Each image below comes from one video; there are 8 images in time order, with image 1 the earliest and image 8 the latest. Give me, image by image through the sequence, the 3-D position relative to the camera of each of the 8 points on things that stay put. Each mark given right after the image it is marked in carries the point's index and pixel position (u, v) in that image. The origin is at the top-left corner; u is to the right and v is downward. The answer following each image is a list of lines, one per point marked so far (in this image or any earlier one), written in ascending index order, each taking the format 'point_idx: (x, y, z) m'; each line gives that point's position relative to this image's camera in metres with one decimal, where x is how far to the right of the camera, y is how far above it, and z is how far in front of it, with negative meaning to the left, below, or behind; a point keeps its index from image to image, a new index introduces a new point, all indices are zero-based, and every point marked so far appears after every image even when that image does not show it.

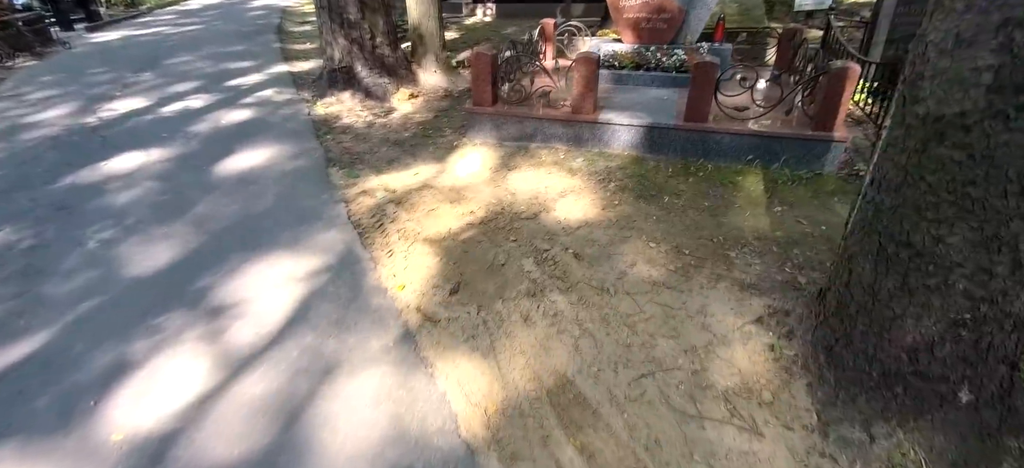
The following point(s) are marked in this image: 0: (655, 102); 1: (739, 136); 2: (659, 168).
0: (+1.7, +1.5, +5.3) m
1: (+2.2, +0.9, +4.4) m
2: (+1.5, +0.7, +4.6) m
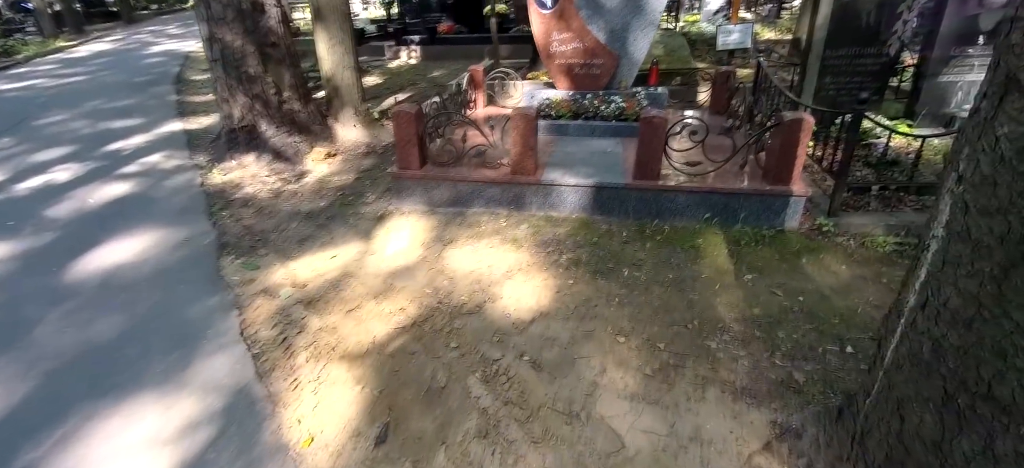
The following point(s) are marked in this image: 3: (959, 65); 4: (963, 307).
0: (+0.9, +0.8, +4.9) m
1: (+1.6, +0.4, +4.1) m
2: (+0.9, 0.0, +4.1) m
3: (+5.2, +2.0, +5.3) m
4: (+1.3, -0.2, +1.3) m
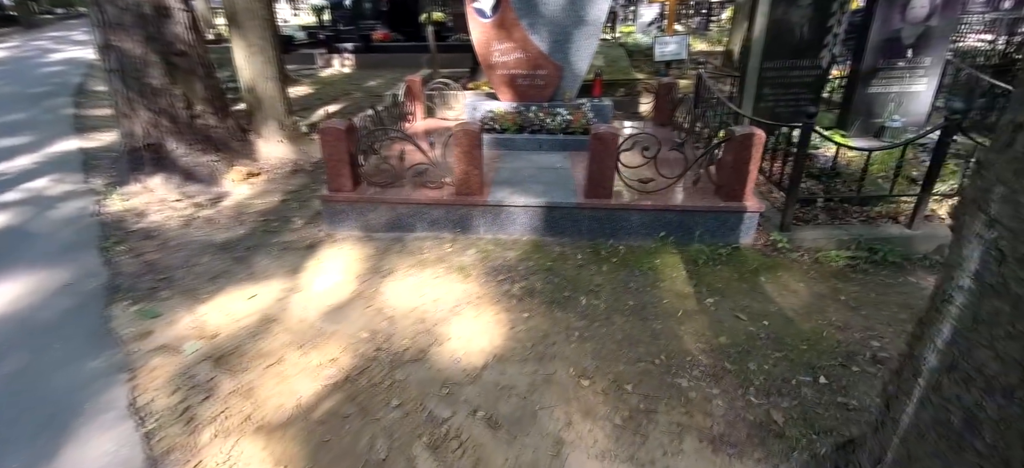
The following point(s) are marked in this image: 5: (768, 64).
0: (+0.4, +0.6, +4.6) m
1: (+1.2, +0.2, +3.9) m
2: (+0.5, -0.2, +3.9) m
3: (+4.5, +1.9, +5.5) m
4: (+1.2, -0.3, +1.1) m
5: (+3.1, +2.1, +5.6) m
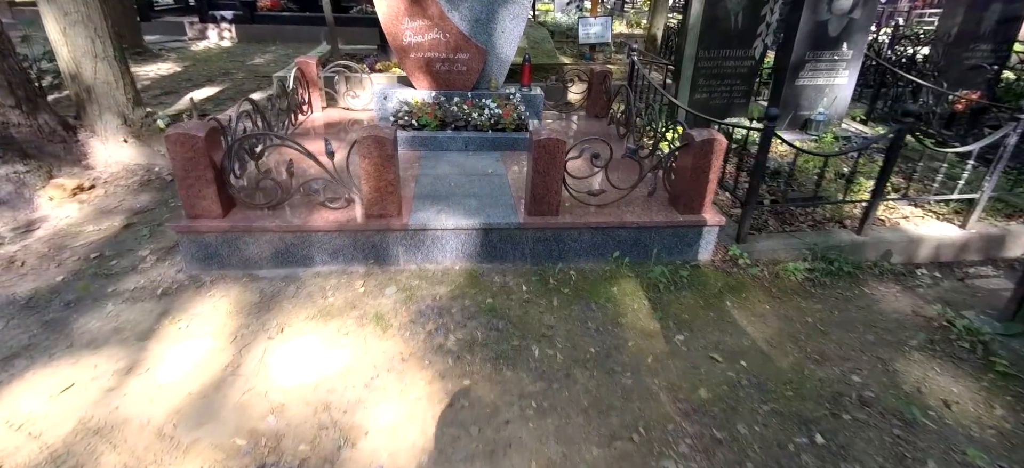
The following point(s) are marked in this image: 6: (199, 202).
0: (-0.3, +0.5, +3.9) m
1: (+0.7, 0.0, +3.3) m
2: (0.0, -0.4, +3.2) m
3: (+3.6, +2.0, +5.4) m
4: (+1.2, -0.6, +0.6) m
5: (+2.2, +2.1, +5.2) m
6: (-2.1, +0.2, +3.0) m
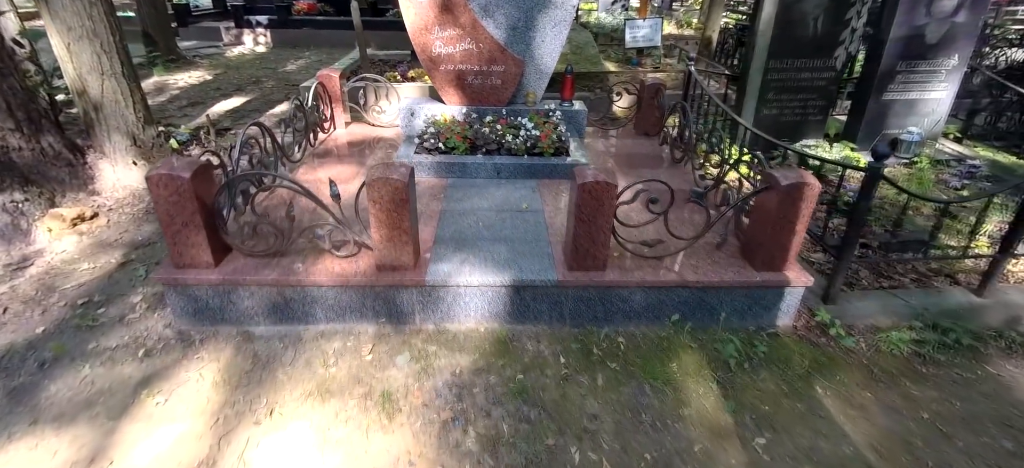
0: (0.0, +0.1, +3.4) m
1: (+0.9, -0.3, +2.7) m
2: (+0.2, -0.7, +2.7) m
3: (+4.0, +1.5, +4.6) m
4: (+1.2, -1.0, 0.0) m
5: (+2.6, +1.7, +4.5) m
6: (-1.9, -0.1, +2.6) m
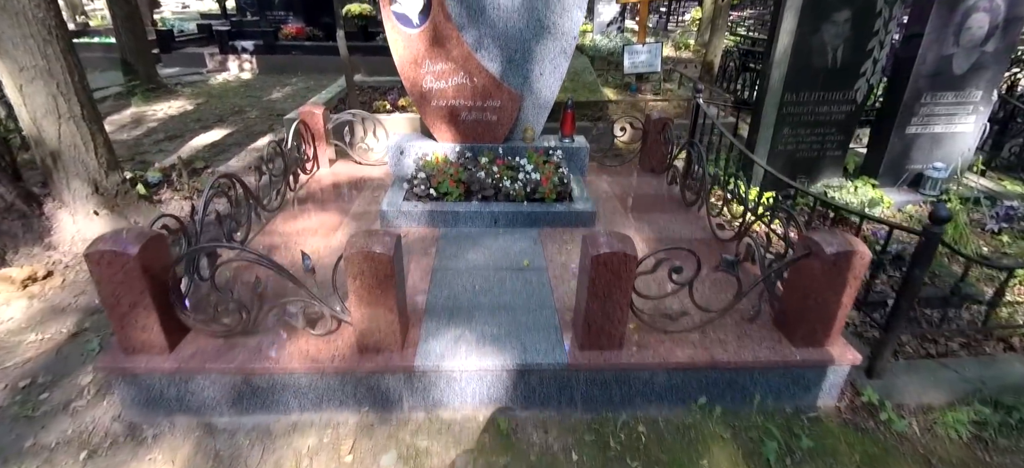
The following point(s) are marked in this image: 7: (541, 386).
0: (0.0, -0.3, +3.0) m
1: (+0.9, -0.7, +2.4) m
2: (+0.2, -1.1, +2.3) m
3: (+4.0, +1.1, +4.3) m
4: (+1.2, -1.3, -0.4) m
5: (+2.6, +1.3, +4.2) m
6: (-1.9, -0.5, +2.3) m
7: (+0.2, -0.8, +2.4) m
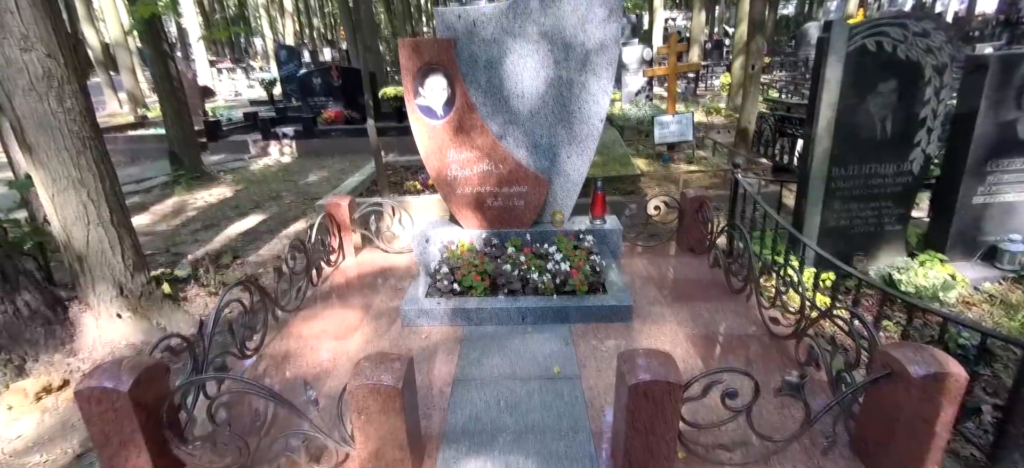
0: (+0.2, -0.9, +2.7) m
1: (+1.0, -1.3, +2.0) m
2: (+0.4, -1.7, +1.9) m
3: (+4.2, +0.4, +3.9) m
4: (+1.2, -1.5, -0.9) m
5: (+2.8, +0.6, +3.9) m
6: (-1.7, -1.1, +2.1) m
7: (+0.3, -1.4, +2.0) m
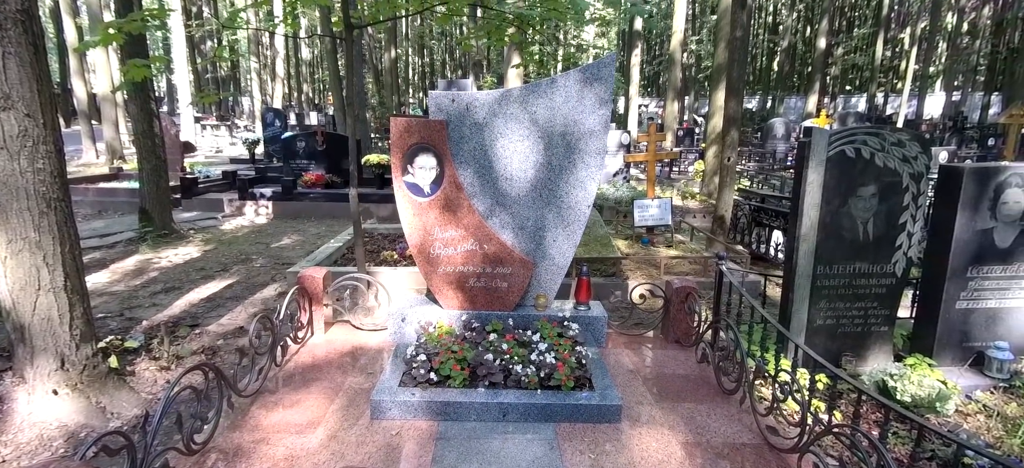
0: (0.0, -1.5, +2.4) m
1: (+0.9, -1.7, +1.7) m
2: (+0.3, -2.1, +1.5) m
3: (+4.1, -0.5, +4.0) m
4: (+1.2, -1.5, -1.2) m
5: (+2.7, -0.3, +3.9) m
6: (-1.8, -1.4, +1.7) m
7: (+0.2, -1.8, +1.7) m
